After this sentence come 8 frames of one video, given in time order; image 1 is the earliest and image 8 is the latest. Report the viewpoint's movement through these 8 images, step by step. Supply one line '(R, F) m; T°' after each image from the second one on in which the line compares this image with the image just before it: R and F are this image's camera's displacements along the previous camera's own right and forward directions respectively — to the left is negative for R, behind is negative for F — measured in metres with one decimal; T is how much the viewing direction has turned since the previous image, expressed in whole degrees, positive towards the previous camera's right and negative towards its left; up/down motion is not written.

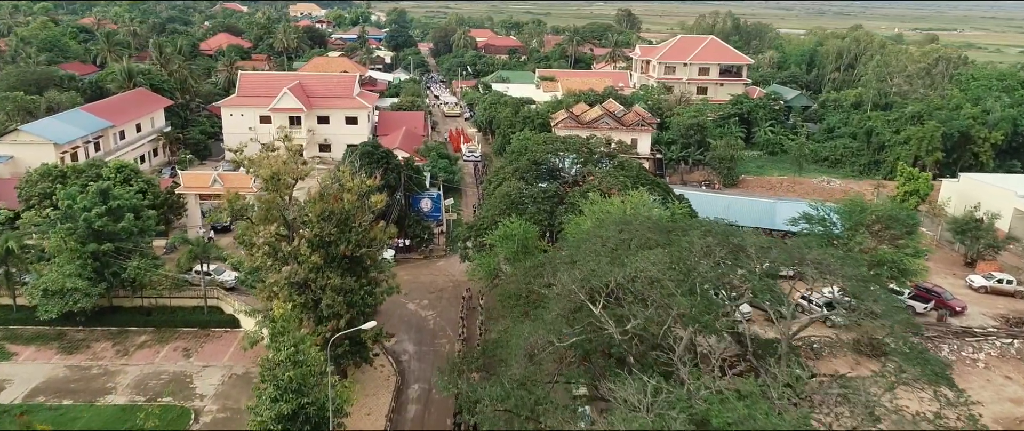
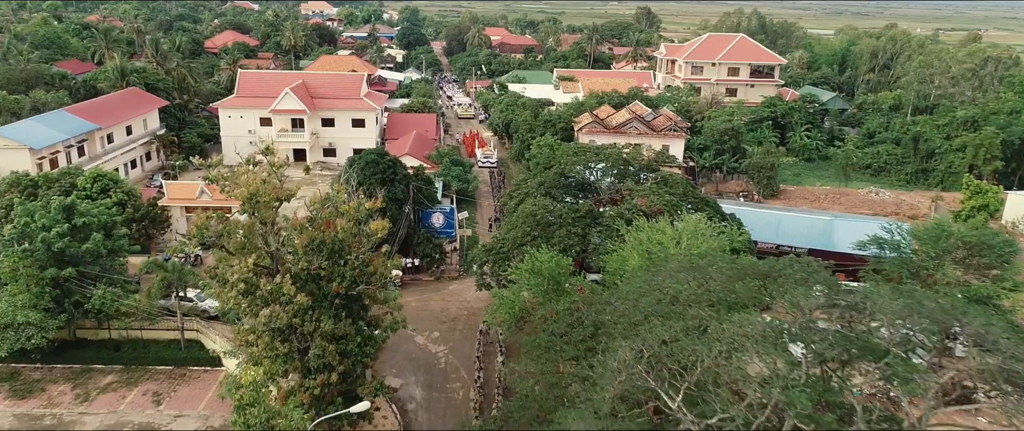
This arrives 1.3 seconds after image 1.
(-0.4, +3.3) m; -1°
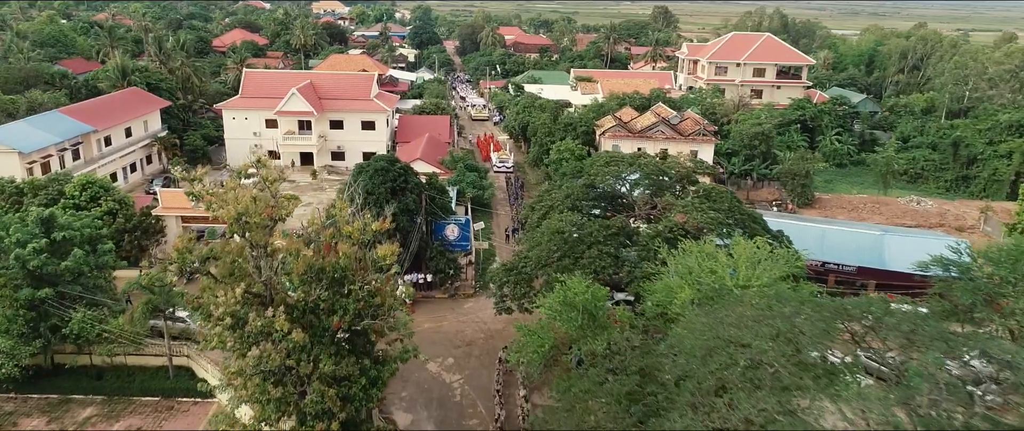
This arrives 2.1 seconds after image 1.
(-0.3, +2.1) m; -1°
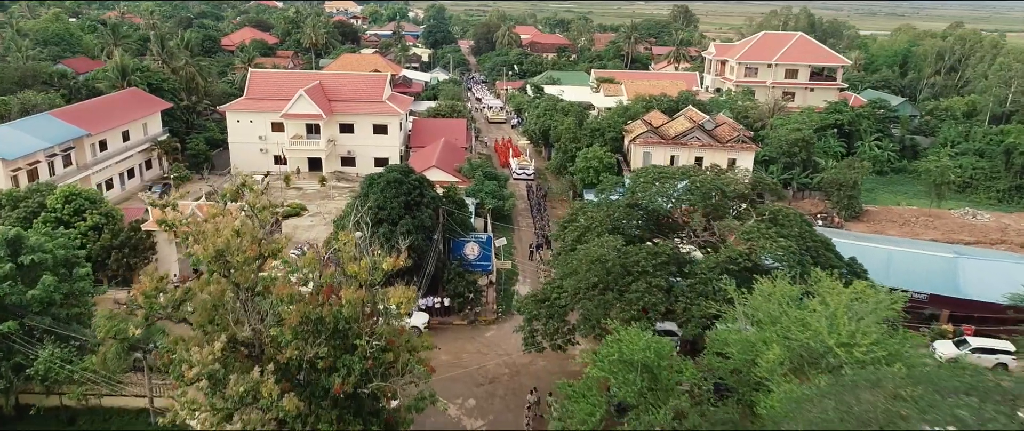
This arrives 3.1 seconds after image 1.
(-0.5, +2.5) m; -1°
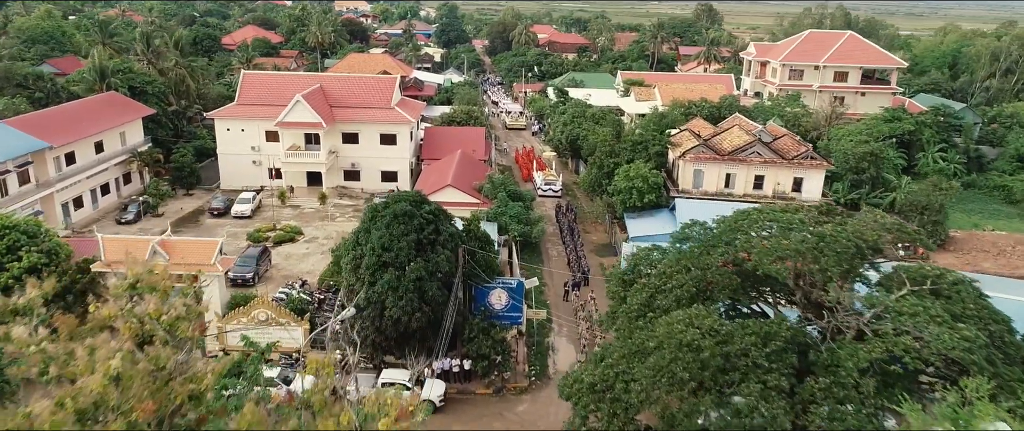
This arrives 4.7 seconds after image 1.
(-0.7, +4.5) m; -1°
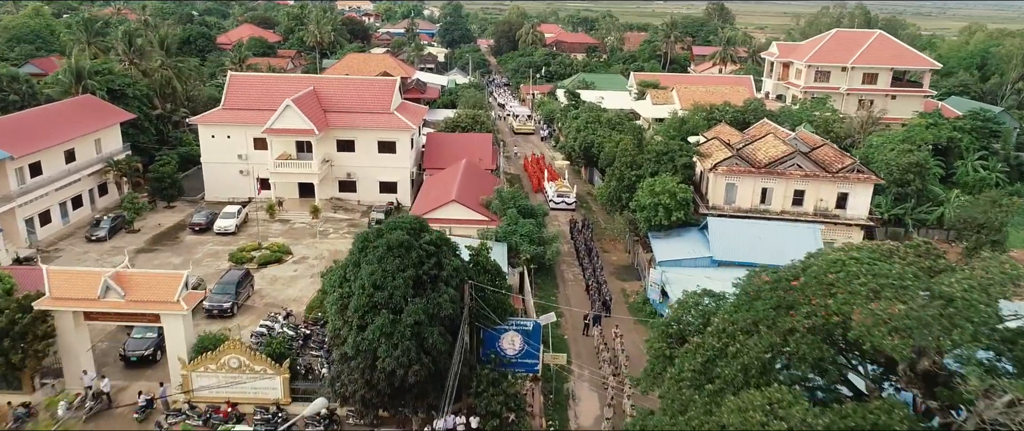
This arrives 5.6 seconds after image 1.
(-0.3, +2.8) m; 0°
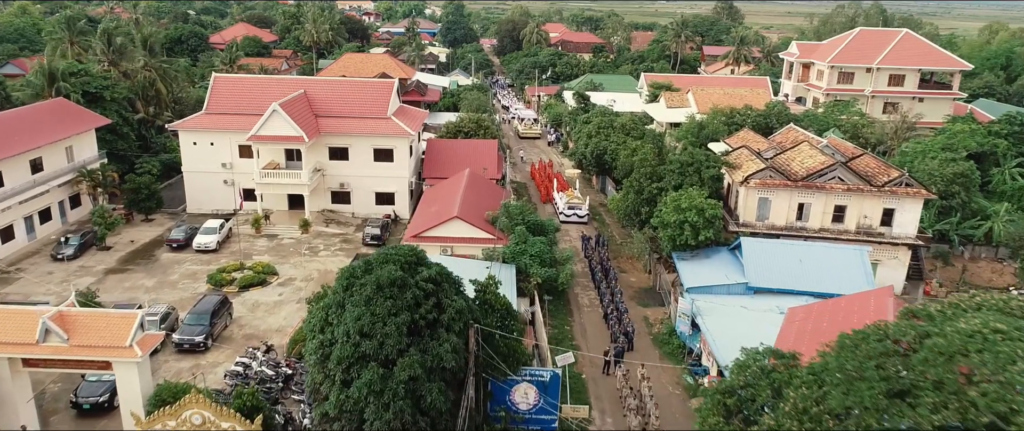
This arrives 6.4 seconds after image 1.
(-0.2, +2.4) m; 0°
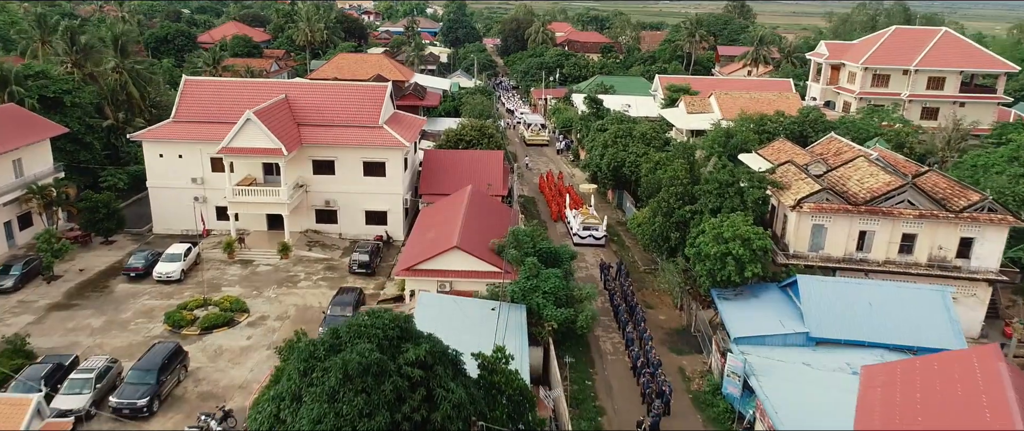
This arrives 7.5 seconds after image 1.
(-0.2, +3.3) m; 0°
